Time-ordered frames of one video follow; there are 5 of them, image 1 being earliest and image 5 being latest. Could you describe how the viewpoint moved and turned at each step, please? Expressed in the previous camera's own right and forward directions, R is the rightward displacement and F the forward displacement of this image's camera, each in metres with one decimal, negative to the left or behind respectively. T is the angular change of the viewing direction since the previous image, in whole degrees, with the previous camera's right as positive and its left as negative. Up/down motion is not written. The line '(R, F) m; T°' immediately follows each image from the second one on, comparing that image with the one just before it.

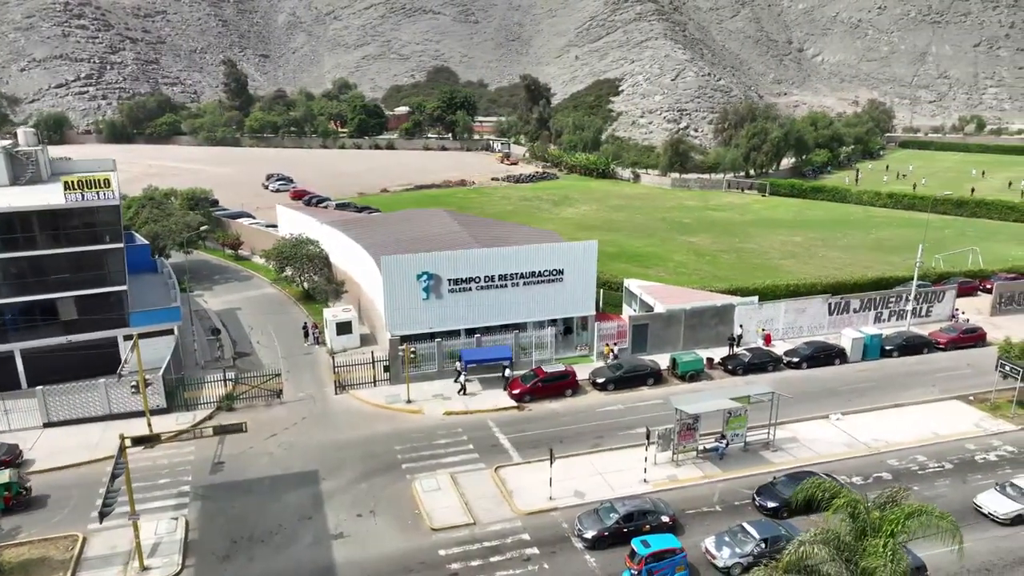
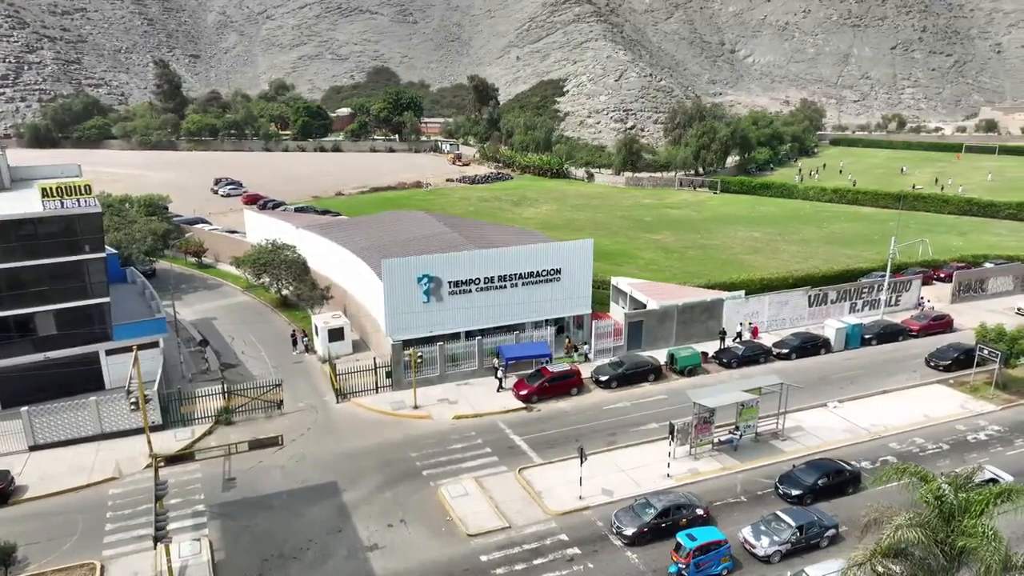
(-3.1, +0.3) m; +5°
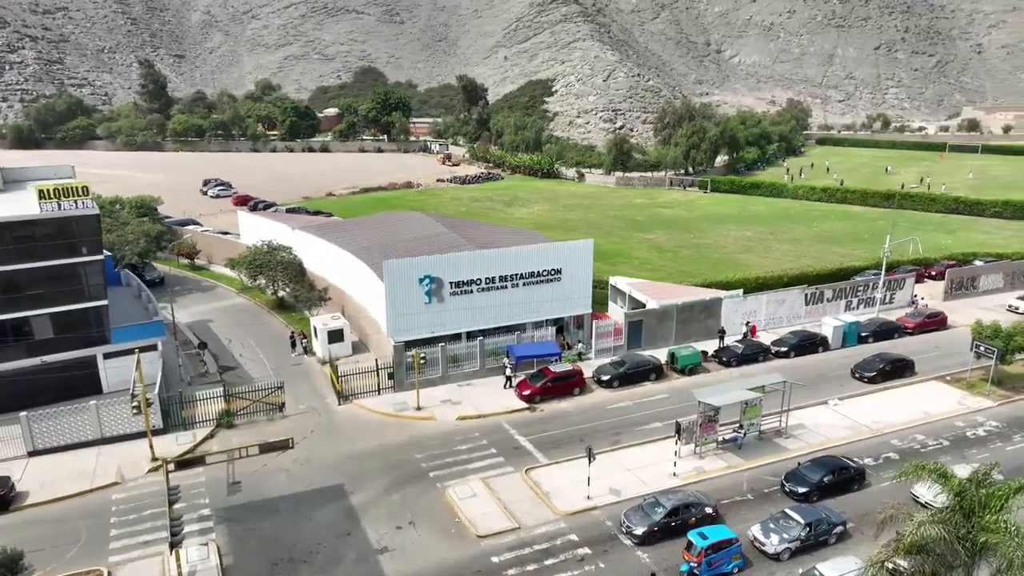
(-0.7, 0.0) m; +1°
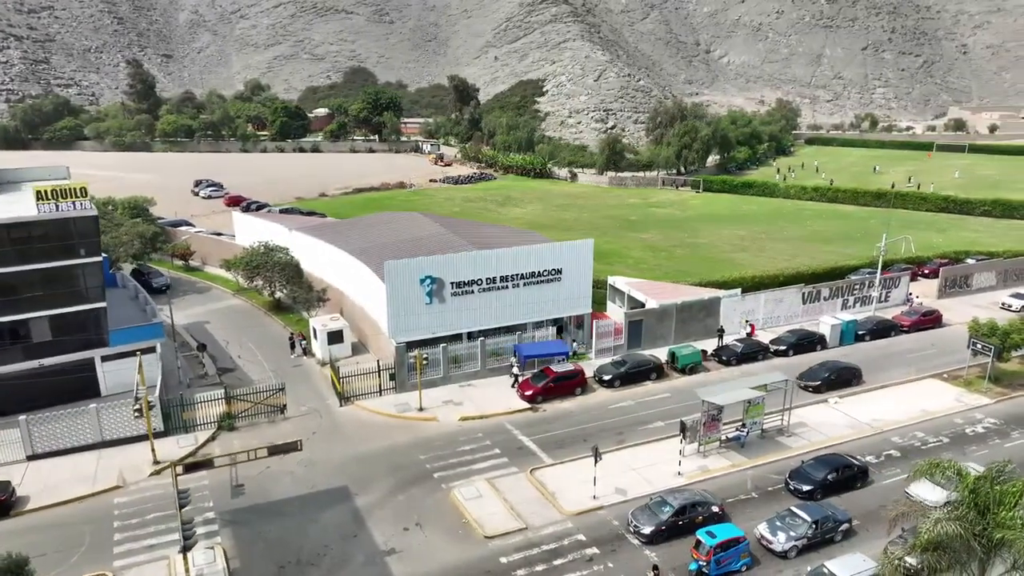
(-0.6, 0.0) m; +1°
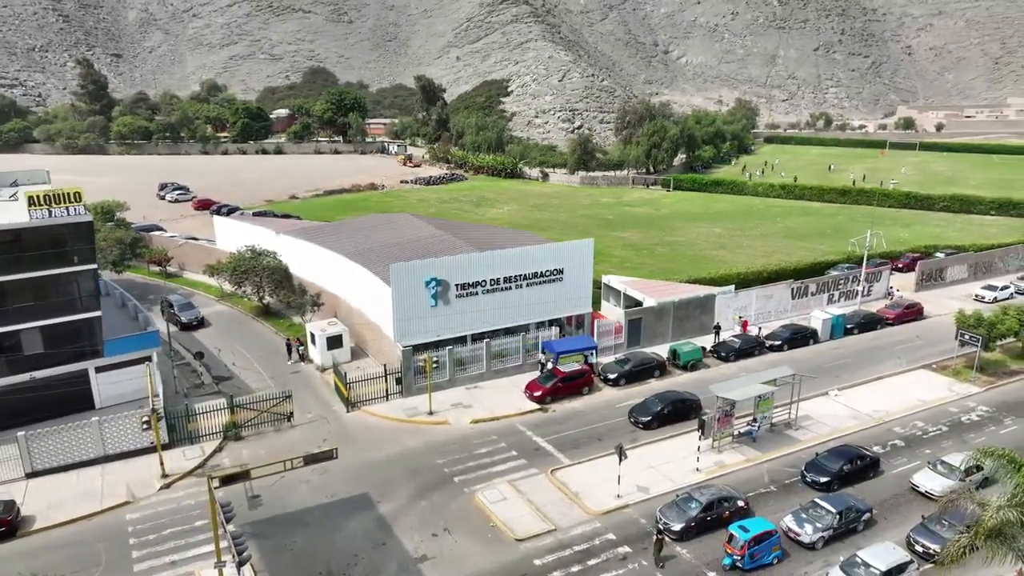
(-2.2, +0.2) m; +3°
